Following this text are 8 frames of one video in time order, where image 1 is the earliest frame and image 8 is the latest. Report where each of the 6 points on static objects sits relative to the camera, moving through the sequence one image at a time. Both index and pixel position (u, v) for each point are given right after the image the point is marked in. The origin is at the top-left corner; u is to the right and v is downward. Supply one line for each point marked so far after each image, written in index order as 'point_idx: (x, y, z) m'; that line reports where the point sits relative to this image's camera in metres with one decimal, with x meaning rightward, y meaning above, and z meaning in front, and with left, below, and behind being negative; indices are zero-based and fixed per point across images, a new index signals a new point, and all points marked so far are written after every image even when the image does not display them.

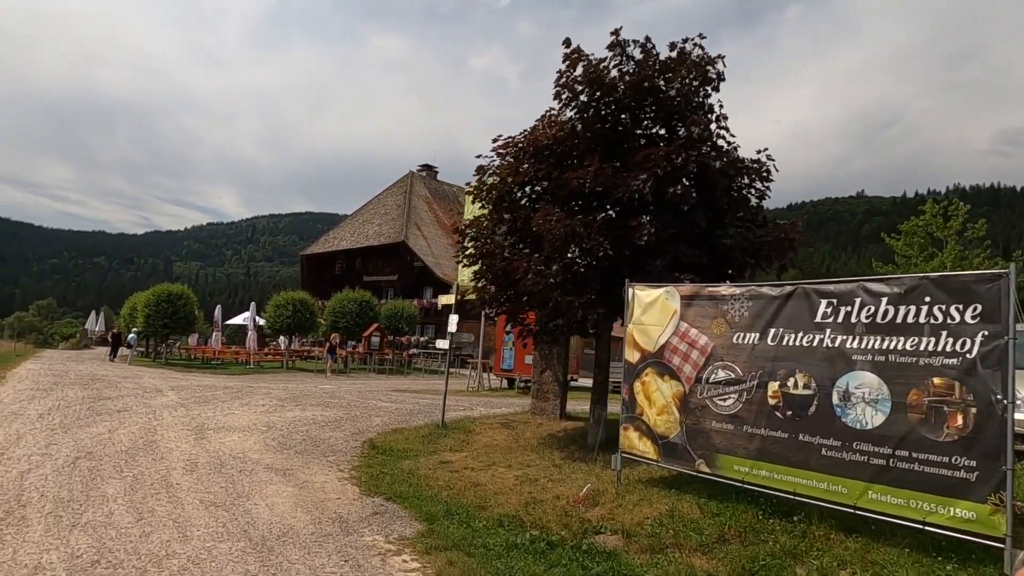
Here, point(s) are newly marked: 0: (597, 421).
0: (+1.4, -2.2, +10.5) m
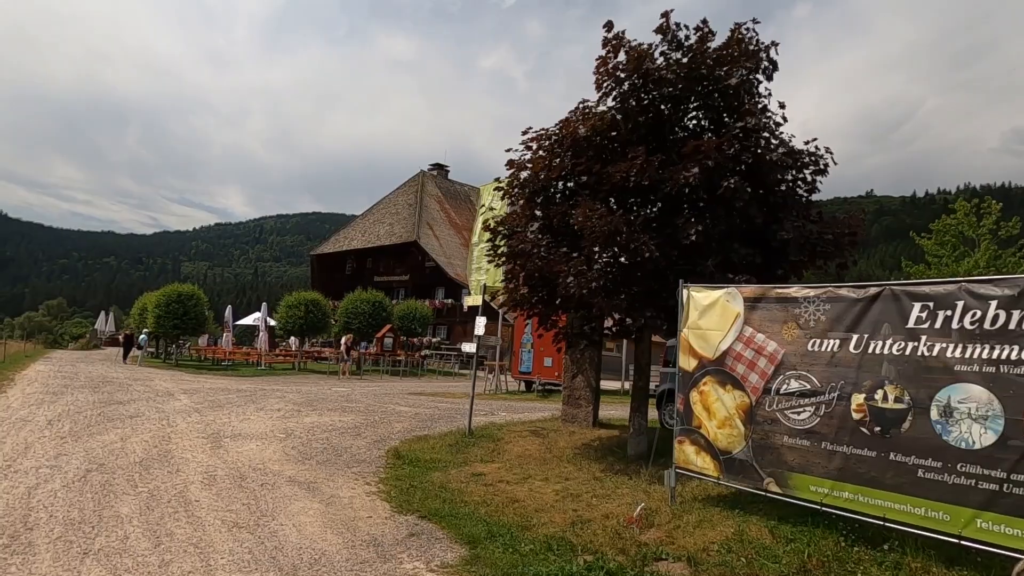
0: (+1.9, -2.2, +9.9) m
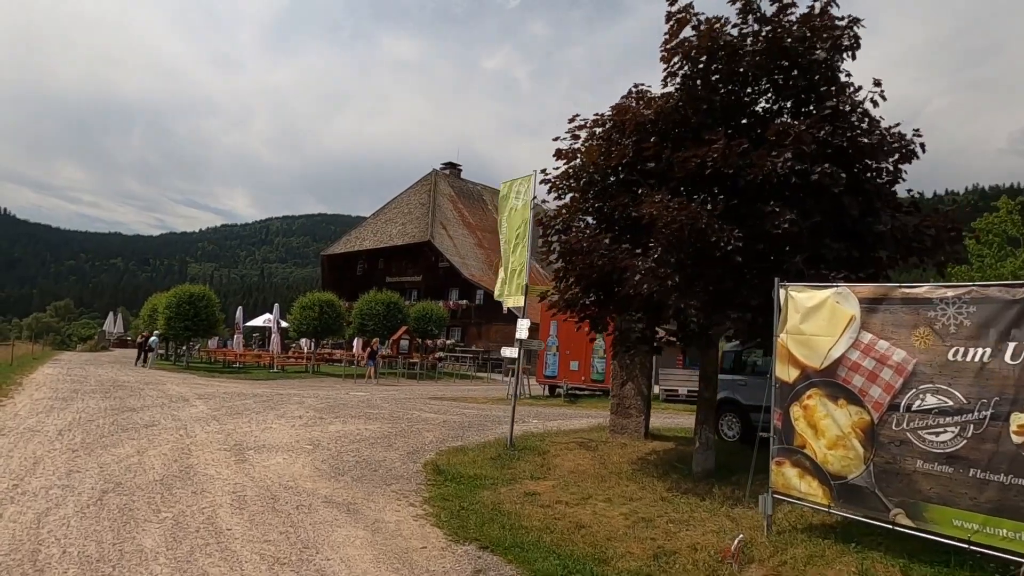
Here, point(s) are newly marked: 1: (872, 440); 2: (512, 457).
0: (+2.6, -2.2, +9.0) m
1: (+3.1, -1.3, +5.7) m
2: (0.0, -2.7, +10.4) m
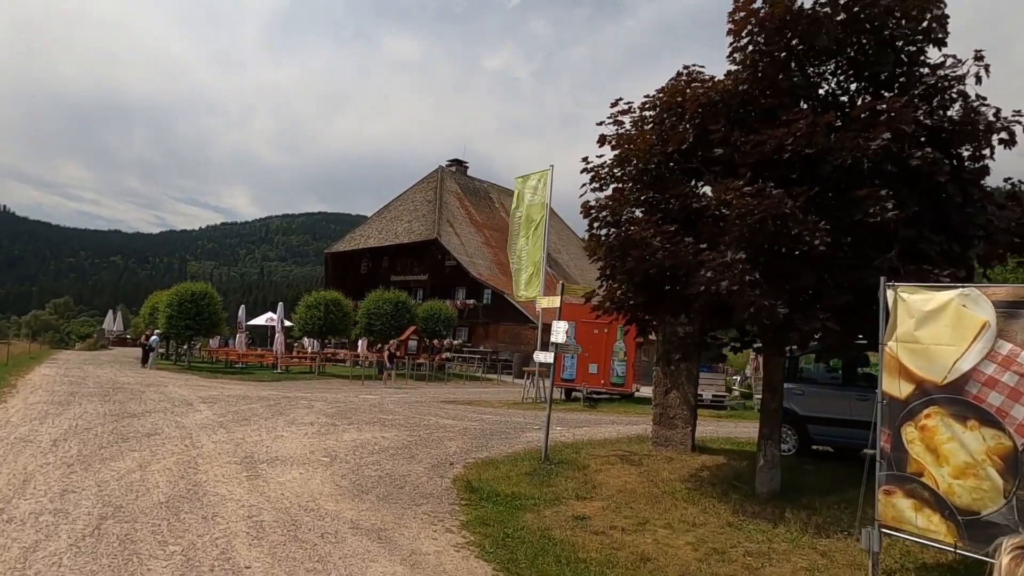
0: (+3.2, -2.2, +8.1) m
1: (+3.7, -1.3, +4.8) m
2: (+0.5, -2.7, +9.5) m
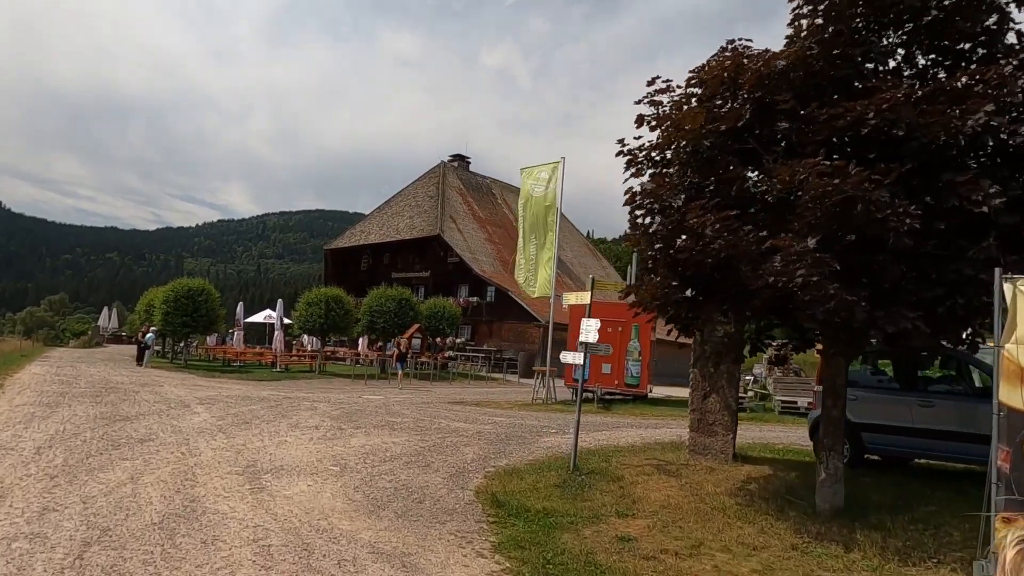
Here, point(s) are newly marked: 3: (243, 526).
0: (+3.5, -2.1, +7.3) m
1: (+4.1, -1.3, +4.0) m
2: (+0.9, -2.6, +8.7) m
3: (-2.6, -2.3, +6.4) m
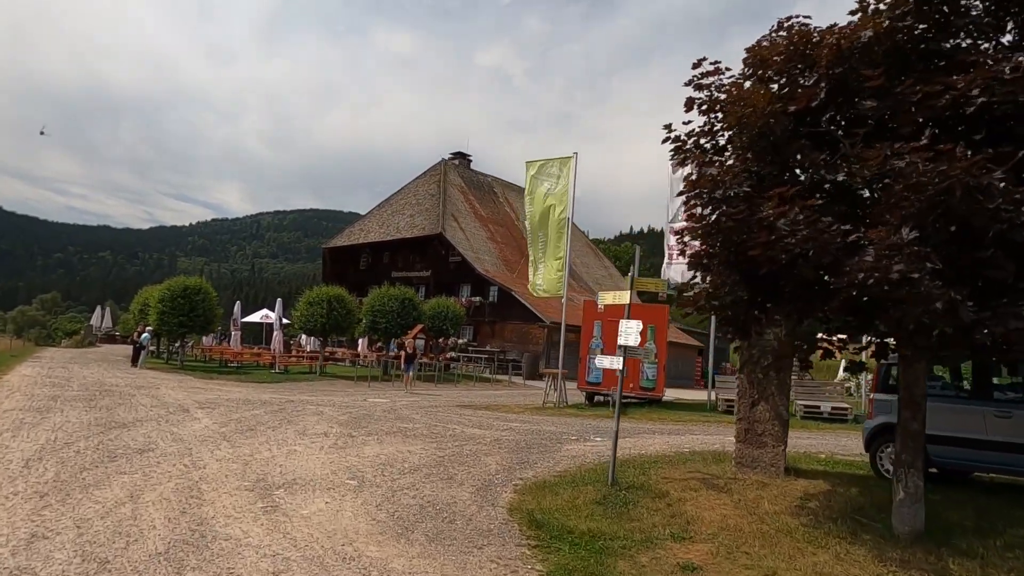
0: (+4.0, -2.1, +6.6) m
1: (+4.6, -1.3, +3.3) m
2: (+1.4, -2.6, +7.9) m
3: (-2.2, -2.3, +5.7) m
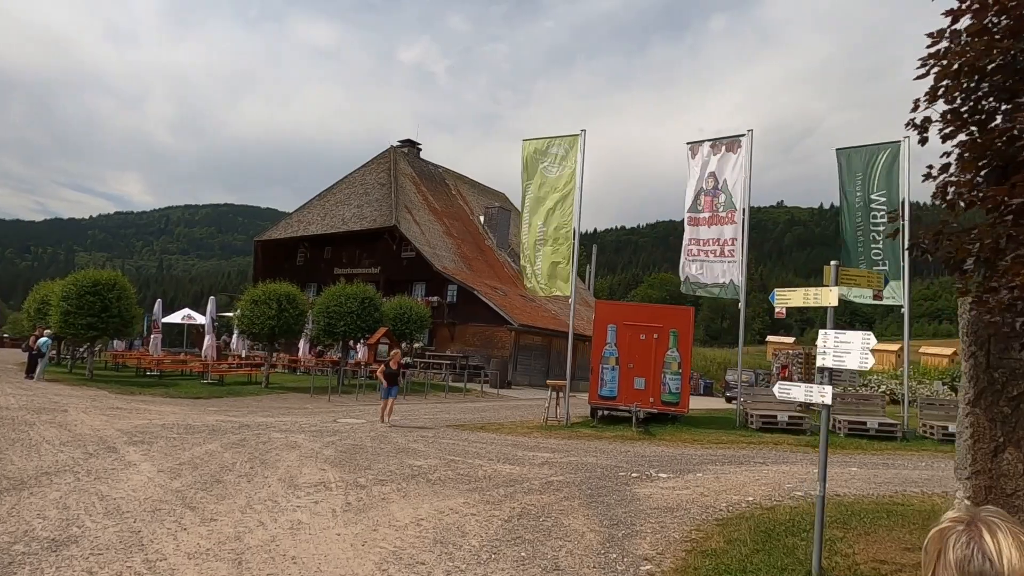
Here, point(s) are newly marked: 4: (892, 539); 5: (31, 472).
0: (+5.6, -2.1, +4.0) m
1: (+6.5, -1.2, +0.8) m
2: (+2.8, -2.5, +5.1) m
3: (-0.4, -2.2, +2.4) m
4: (+3.8, -2.5, +6.7) m
5: (-6.1, -2.3, +8.4) m
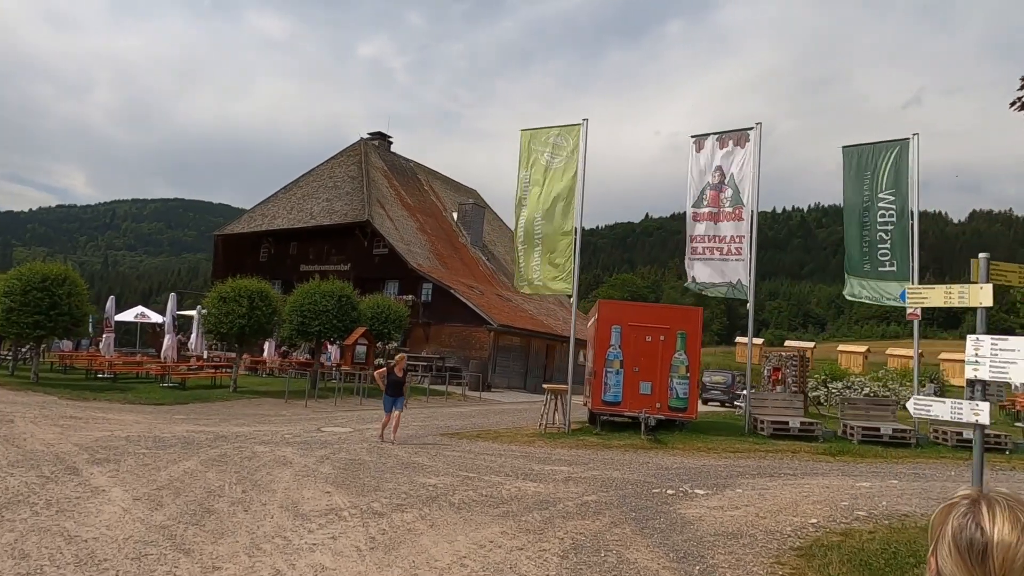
0: (+6.4, -2.1, +3.2) m
1: (+7.5, -1.3, +0.1) m
2: (+3.5, -2.5, +4.1) m
3: (+0.5, -2.2, +1.2) m
4: (+4.4, -2.5, +5.8) m
5: (-5.6, -2.2, +6.8) m
